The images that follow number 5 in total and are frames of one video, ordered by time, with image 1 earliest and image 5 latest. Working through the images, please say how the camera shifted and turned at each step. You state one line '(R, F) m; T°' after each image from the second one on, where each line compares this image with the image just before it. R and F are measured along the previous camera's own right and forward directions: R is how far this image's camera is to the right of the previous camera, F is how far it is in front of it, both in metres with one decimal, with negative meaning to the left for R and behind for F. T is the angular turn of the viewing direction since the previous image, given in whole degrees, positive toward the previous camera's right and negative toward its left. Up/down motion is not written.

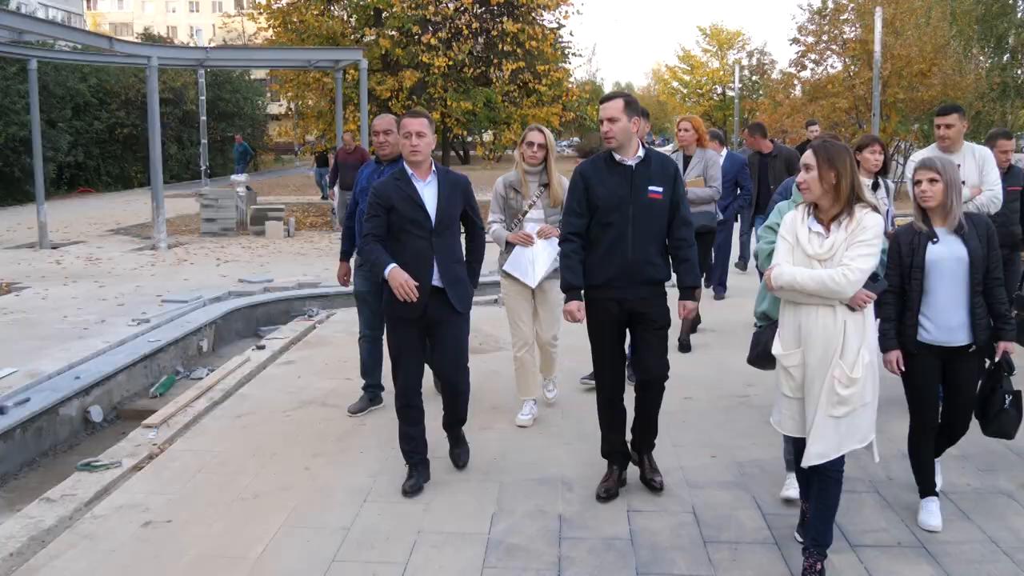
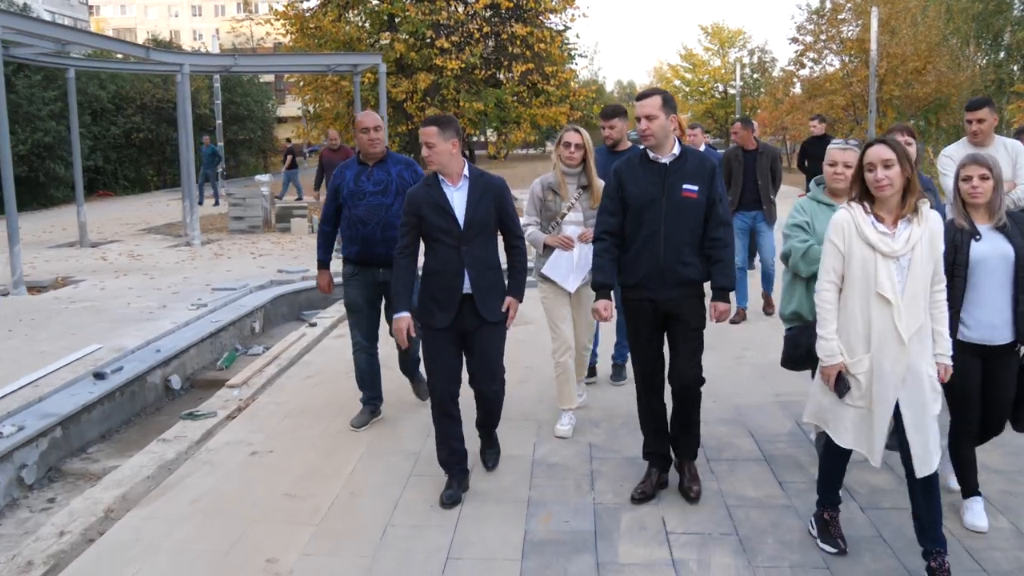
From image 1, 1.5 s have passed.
(-0.1, -0.9) m; 0°
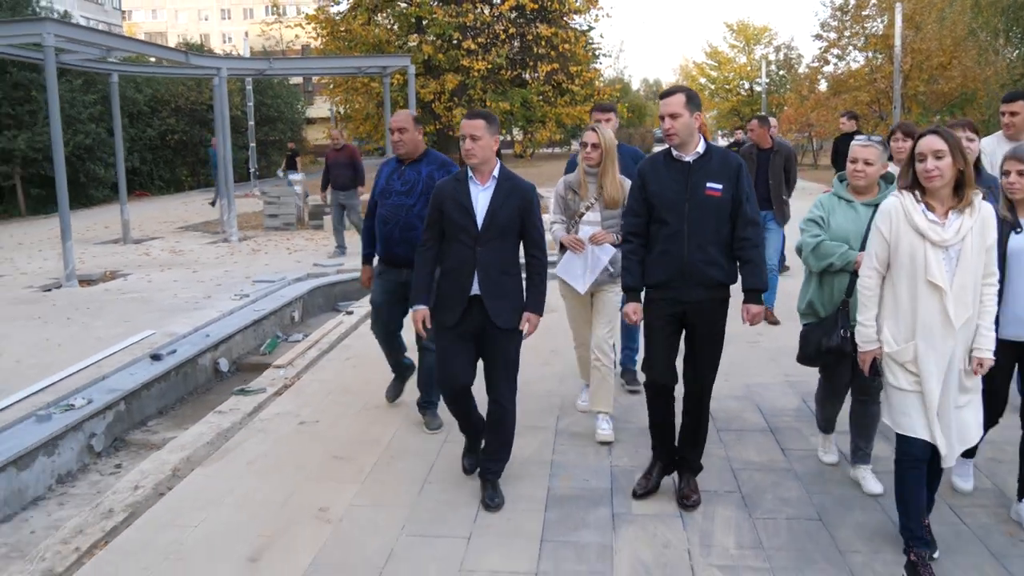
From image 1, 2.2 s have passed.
(0.0, -0.5) m; -1°
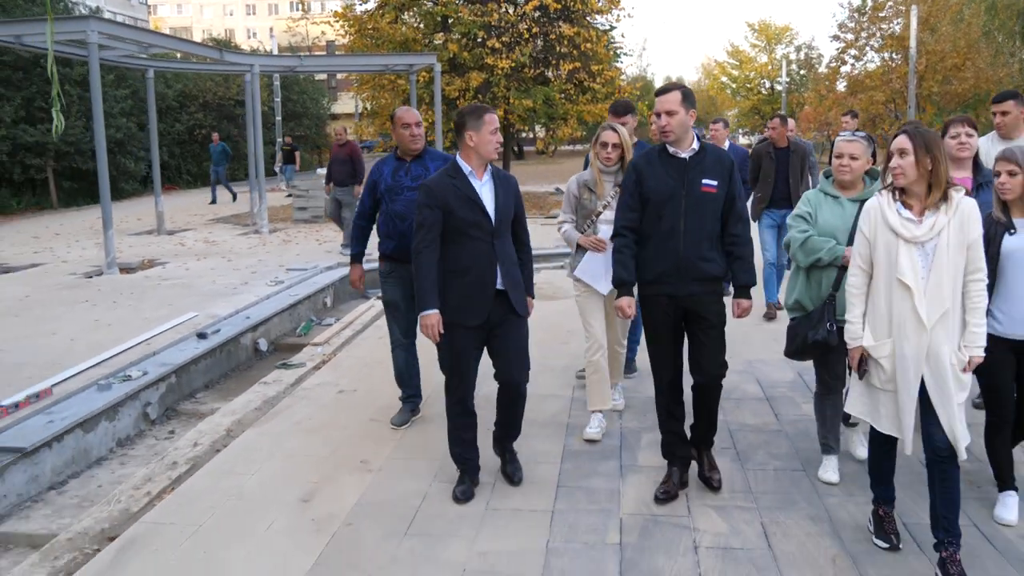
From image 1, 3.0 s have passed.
(0.0, -0.5) m; -1°
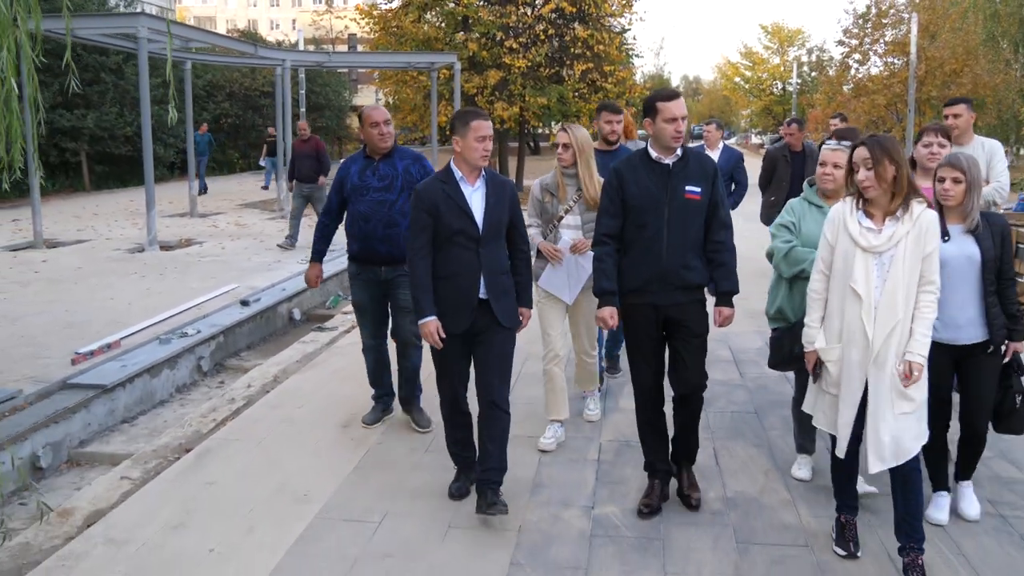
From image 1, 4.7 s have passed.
(0.0, -1.0) m; -1°
